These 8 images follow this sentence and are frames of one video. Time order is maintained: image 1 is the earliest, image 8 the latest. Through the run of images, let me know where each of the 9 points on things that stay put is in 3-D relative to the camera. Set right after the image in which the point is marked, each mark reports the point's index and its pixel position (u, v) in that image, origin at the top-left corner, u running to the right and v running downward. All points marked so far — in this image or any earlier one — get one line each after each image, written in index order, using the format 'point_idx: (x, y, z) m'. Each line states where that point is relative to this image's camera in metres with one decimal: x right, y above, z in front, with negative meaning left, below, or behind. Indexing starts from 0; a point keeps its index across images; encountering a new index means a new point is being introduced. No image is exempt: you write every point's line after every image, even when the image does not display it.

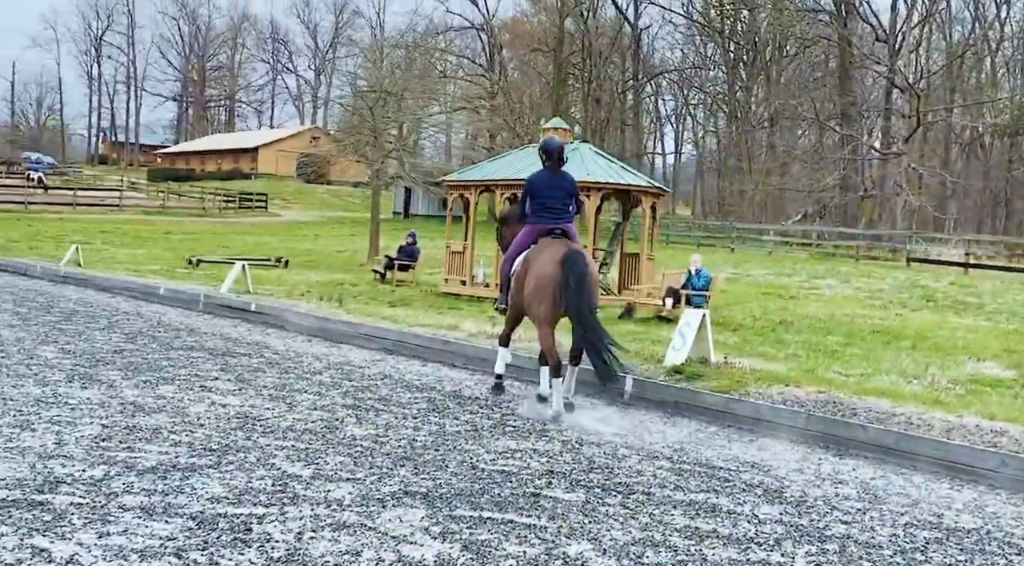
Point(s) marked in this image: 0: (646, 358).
0: (+1.2, -0.7, +10.6) m
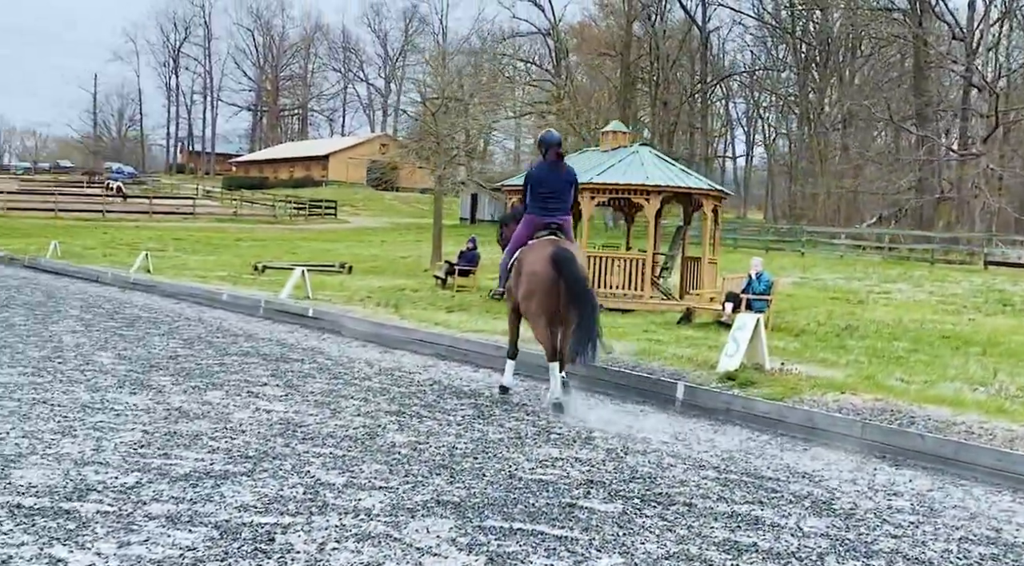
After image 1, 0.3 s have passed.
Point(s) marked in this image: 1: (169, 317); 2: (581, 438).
0: (+1.6, -0.7, +10.4) m
1: (-4.5, -0.4, +15.7) m
2: (+0.4, -1.0, +7.7) m
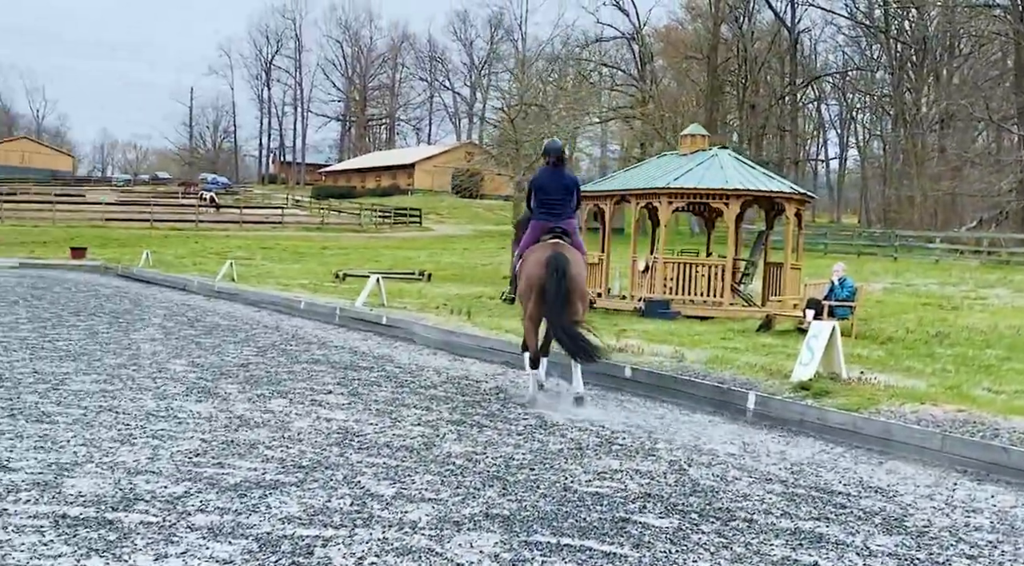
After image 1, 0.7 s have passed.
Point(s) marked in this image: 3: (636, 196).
0: (+2.2, -0.8, +10.1) m
1: (-3.5, -0.5, +15.9) m
2: (+0.8, -1.0, +7.5) m
3: (+2.0, +1.4, +19.2) m
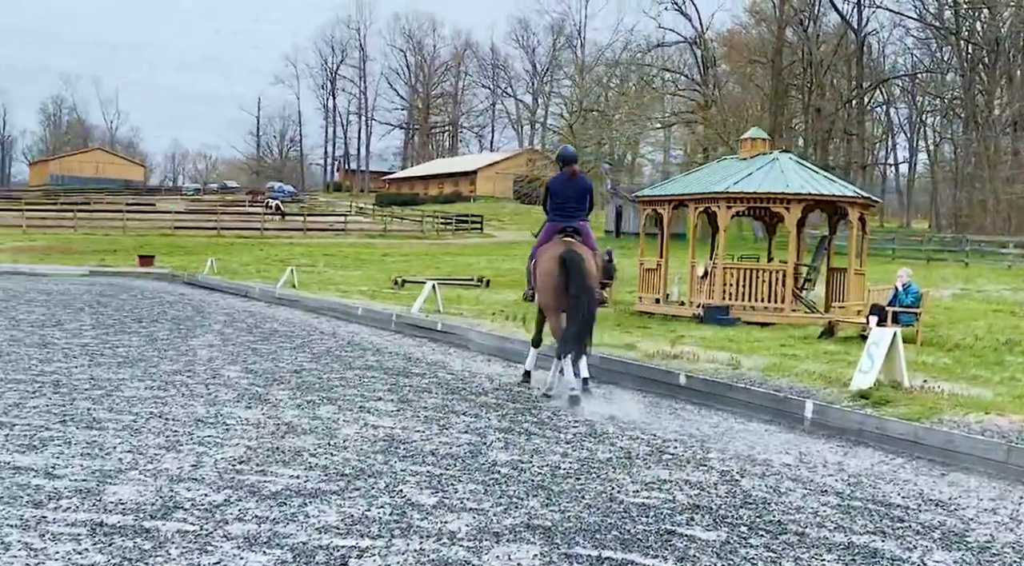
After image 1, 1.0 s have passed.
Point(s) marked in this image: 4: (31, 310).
0: (+2.6, -0.8, +9.9) m
1: (-2.8, -0.6, +15.9) m
2: (+1.1, -1.1, +7.3) m
3: (+2.9, +1.3, +19.0) m
4: (-7.5, -0.4, +18.7) m
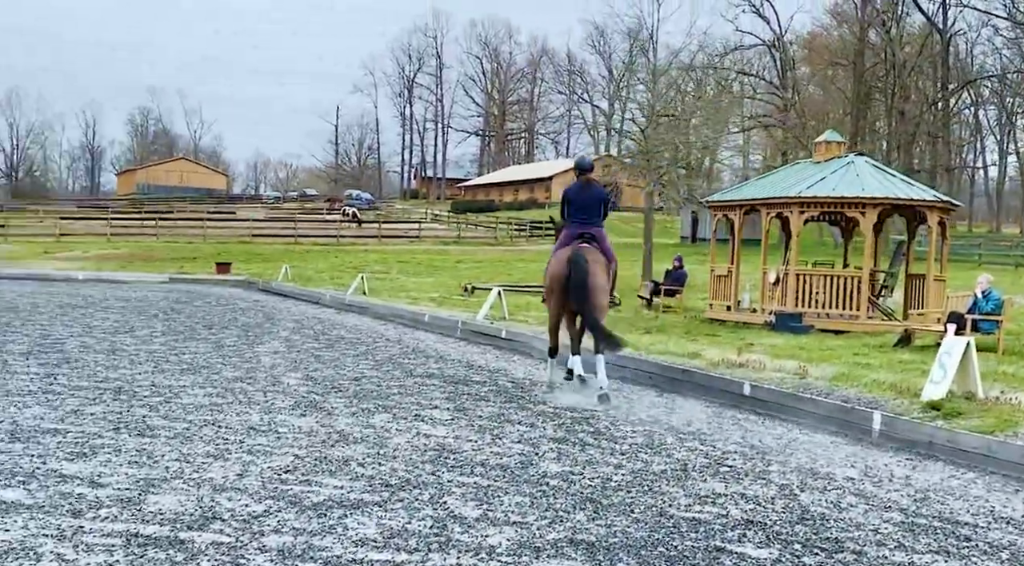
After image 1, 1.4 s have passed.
0: (+3.1, -0.9, +9.5) m
1: (-1.9, -0.7, +15.9) m
2: (+1.4, -1.1, +7.1) m
3: (+4.0, +1.2, +18.6) m
4: (-6.4, -0.5, +19.0) m
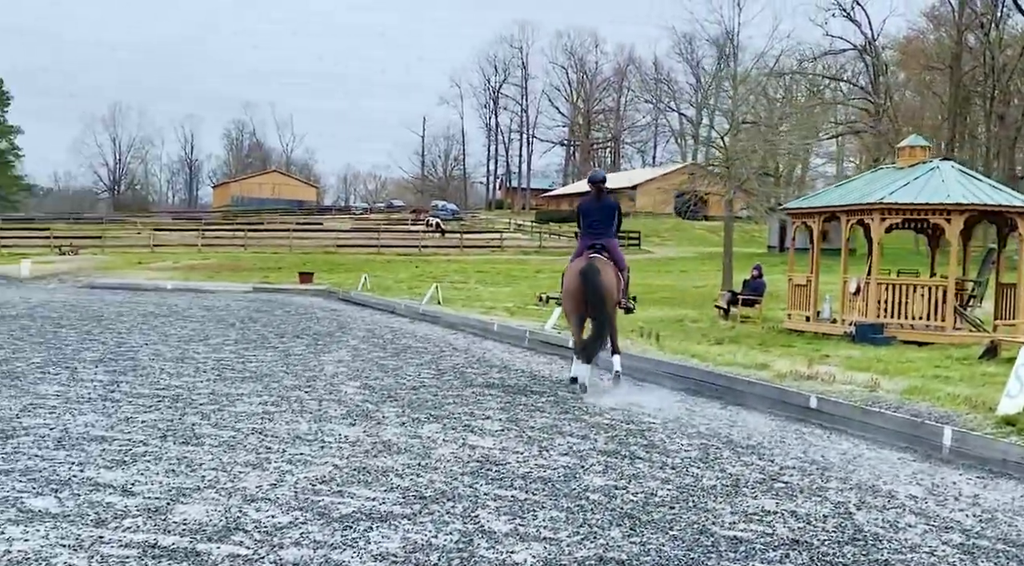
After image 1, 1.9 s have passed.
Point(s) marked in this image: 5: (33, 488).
0: (+3.5, -0.9, +9.1) m
1: (-1.0, -0.8, +15.8) m
2: (+1.7, -1.2, +6.8) m
3: (+5.1, +1.1, +18.1) m
4: (-5.3, -0.6, +19.2) m
5: (-2.2, -0.9, +5.4) m
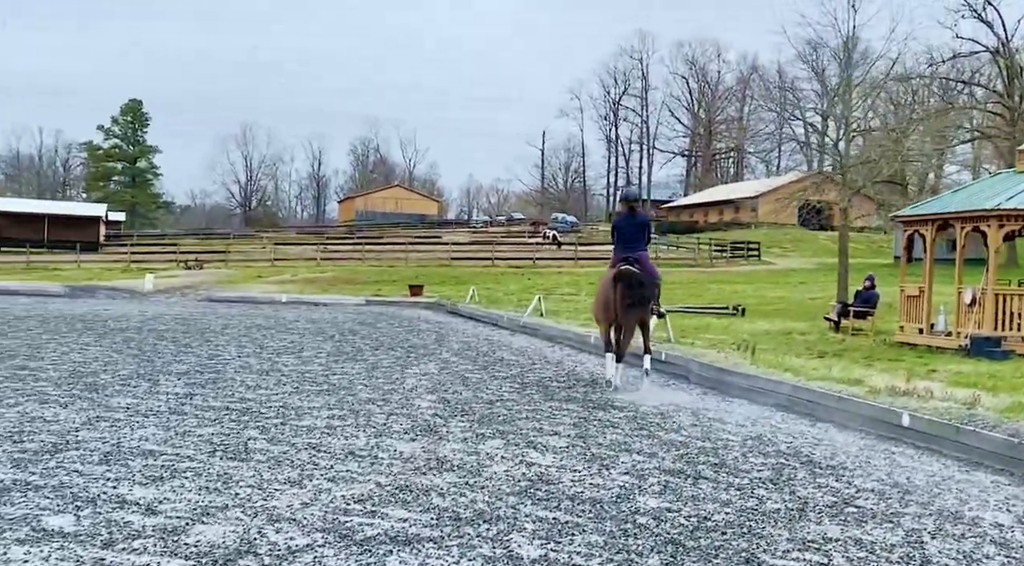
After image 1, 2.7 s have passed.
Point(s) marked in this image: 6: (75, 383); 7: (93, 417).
0: (+4.0, -1.0, +8.4) m
1: (+0.2, -1.0, +15.5) m
2: (+2.0, -1.2, +6.3) m
3: (+6.5, +0.9, +17.2) m
4: (-3.7, -0.9, +19.4) m
5: (-2.0, -1.0, +5.3) m
6: (-3.8, -0.9, +10.5) m
7: (-2.9, -0.9, +8.3) m
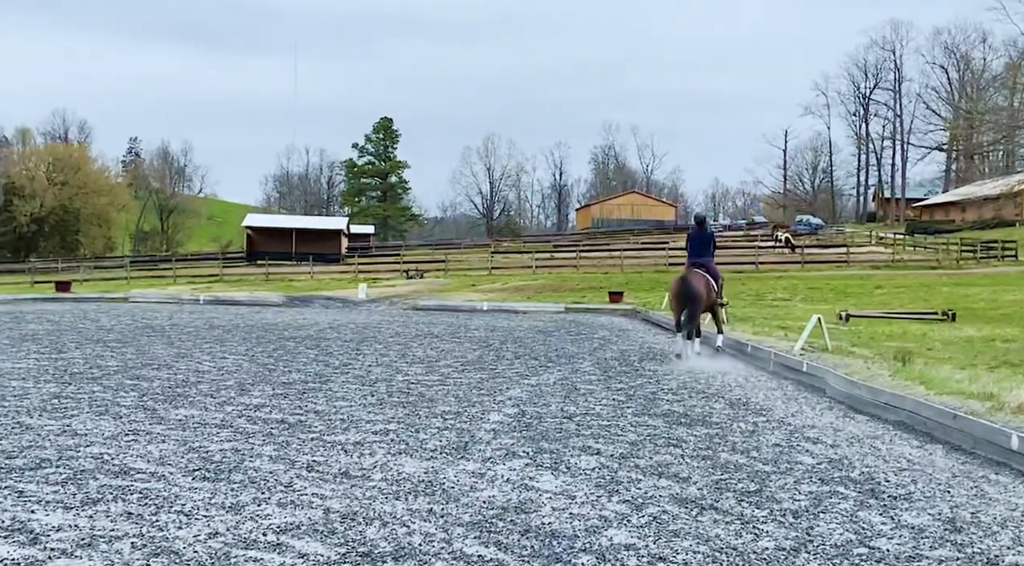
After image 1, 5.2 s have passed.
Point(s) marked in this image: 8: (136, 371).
0: (+4.2, -1.0, +6.9) m
1: (+1.9, -1.1, +14.6) m
2: (+1.7, -1.2, +5.2) m
3: (+8.4, +0.9, +15.0) m
4: (-1.1, -1.0, +19.2) m
5: (-2.4, -1.0, +5.1) m
6: (-3.1, -1.0, +10.6) m
7: (-2.6, -1.0, +8.2) m
8: (-4.0, -1.0, +12.9) m
